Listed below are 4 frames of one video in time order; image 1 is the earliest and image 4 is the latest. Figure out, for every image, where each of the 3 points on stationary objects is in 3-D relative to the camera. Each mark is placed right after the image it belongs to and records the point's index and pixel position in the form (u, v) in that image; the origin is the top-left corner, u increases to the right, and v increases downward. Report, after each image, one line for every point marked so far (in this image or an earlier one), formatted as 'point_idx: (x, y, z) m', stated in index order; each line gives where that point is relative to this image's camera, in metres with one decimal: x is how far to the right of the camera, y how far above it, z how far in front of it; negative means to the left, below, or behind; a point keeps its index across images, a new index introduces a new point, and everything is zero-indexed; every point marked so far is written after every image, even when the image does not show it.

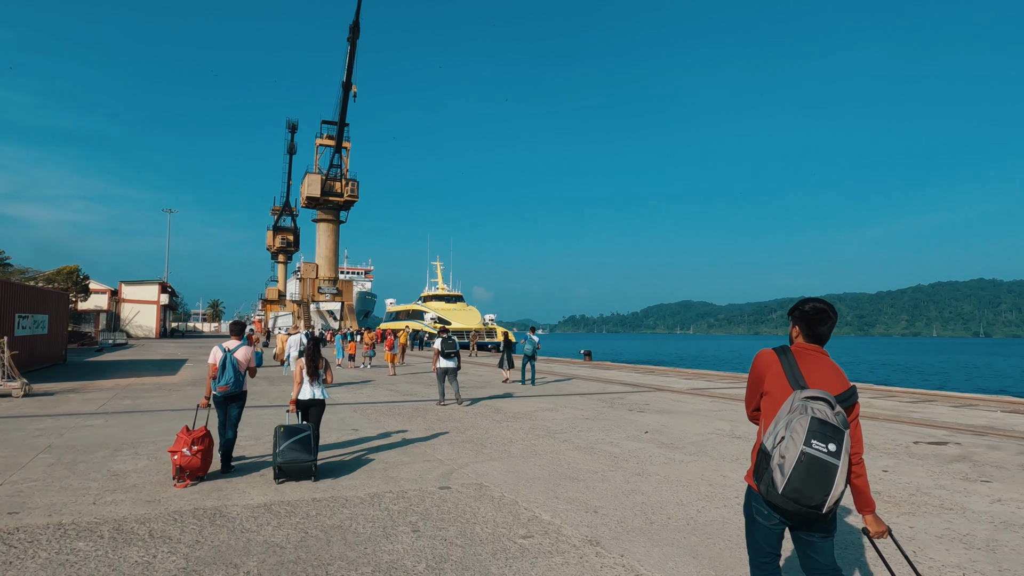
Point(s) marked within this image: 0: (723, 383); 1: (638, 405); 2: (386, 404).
0: (+5.7, -2.6, +18.4) m
1: (+2.3, -2.1, +12.3) m
2: (-2.3, -2.1, +12.5) m
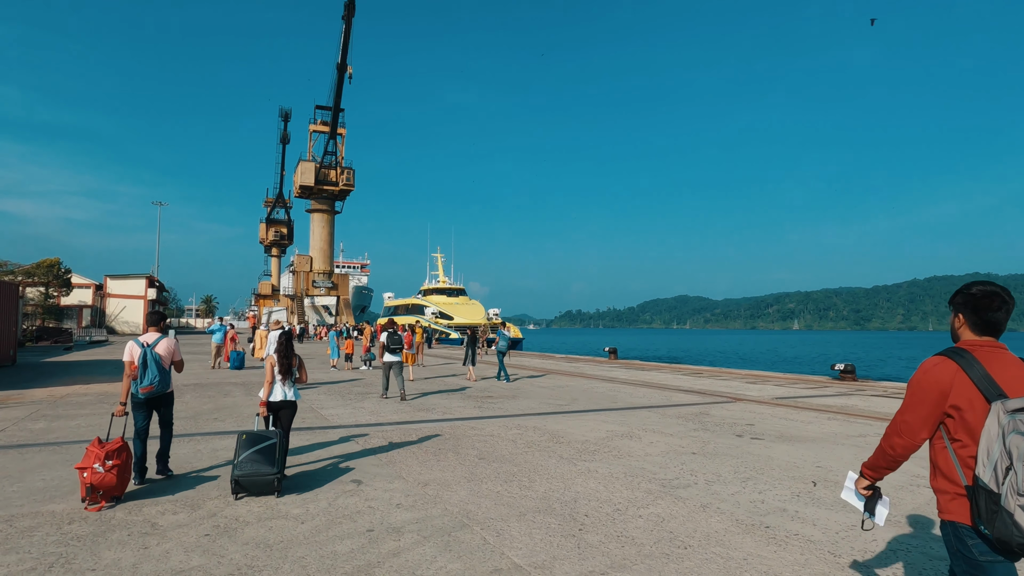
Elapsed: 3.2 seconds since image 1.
0: (+6.4, -2.2, +15.2) m
1: (+3.1, -1.9, +9.1) m
2: (-1.5, -1.9, +9.2) m
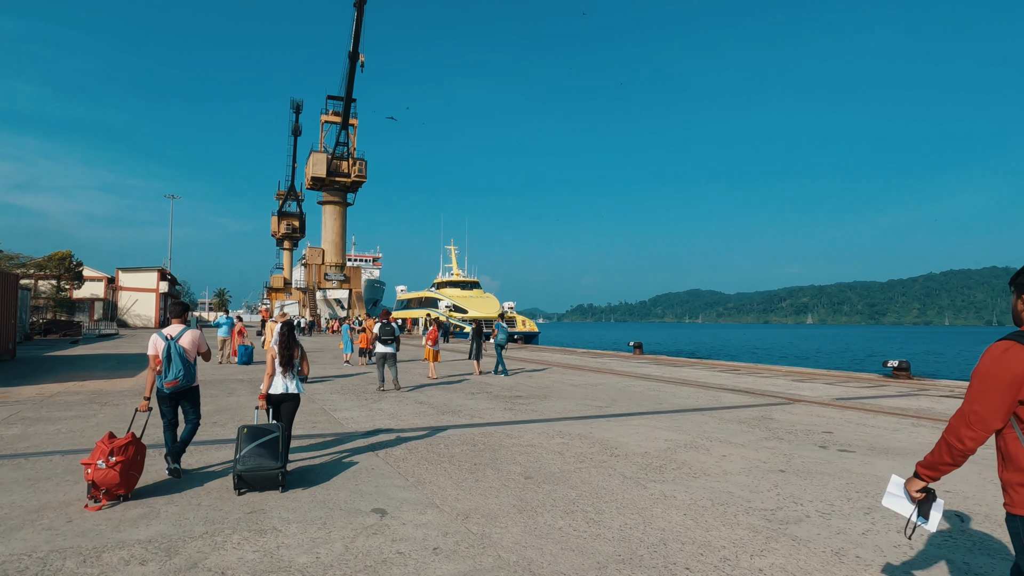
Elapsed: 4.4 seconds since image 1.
0: (+7.0, -2.0, +13.9) m
1: (+3.5, -1.7, +7.9) m
2: (-1.1, -1.7, +8.0) m
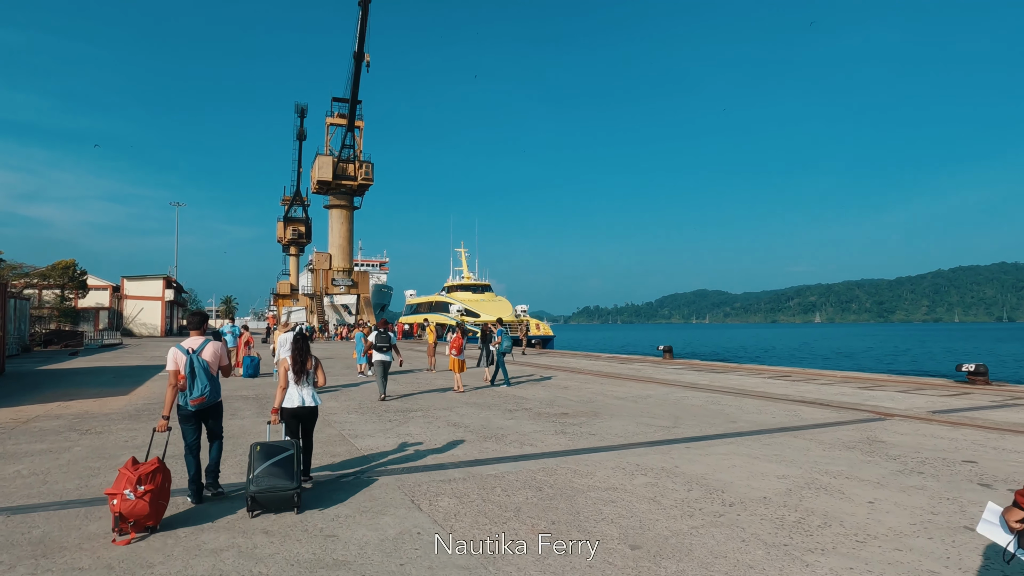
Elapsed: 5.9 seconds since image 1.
0: (+7.6, -2.0, +12.3) m
1: (+4.2, -1.7, +6.3) m
2: (-0.4, -1.7, +6.5) m
